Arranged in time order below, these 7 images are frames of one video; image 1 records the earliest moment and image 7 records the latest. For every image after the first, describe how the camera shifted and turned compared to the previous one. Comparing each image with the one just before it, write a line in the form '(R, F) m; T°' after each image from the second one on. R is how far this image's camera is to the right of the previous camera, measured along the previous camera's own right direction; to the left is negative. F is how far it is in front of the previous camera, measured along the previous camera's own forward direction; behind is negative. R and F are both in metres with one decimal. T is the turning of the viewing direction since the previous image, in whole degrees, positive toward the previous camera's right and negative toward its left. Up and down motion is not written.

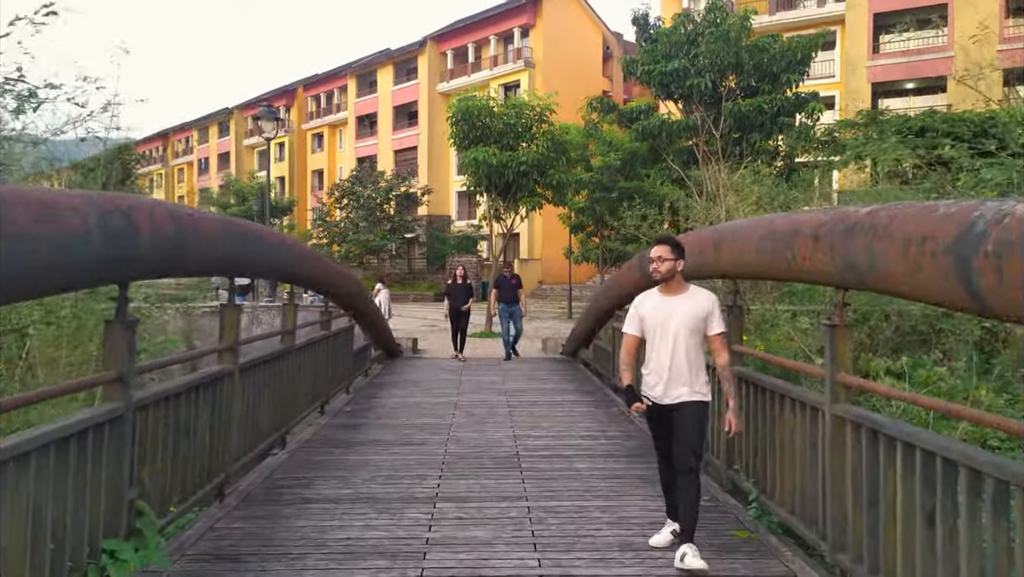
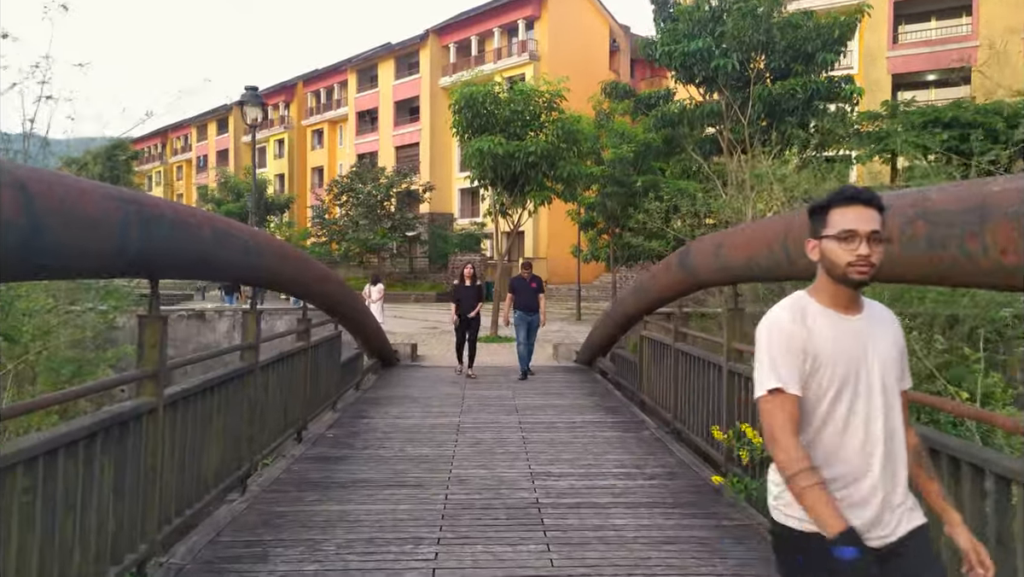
(-0.1, +1.2) m; 0°
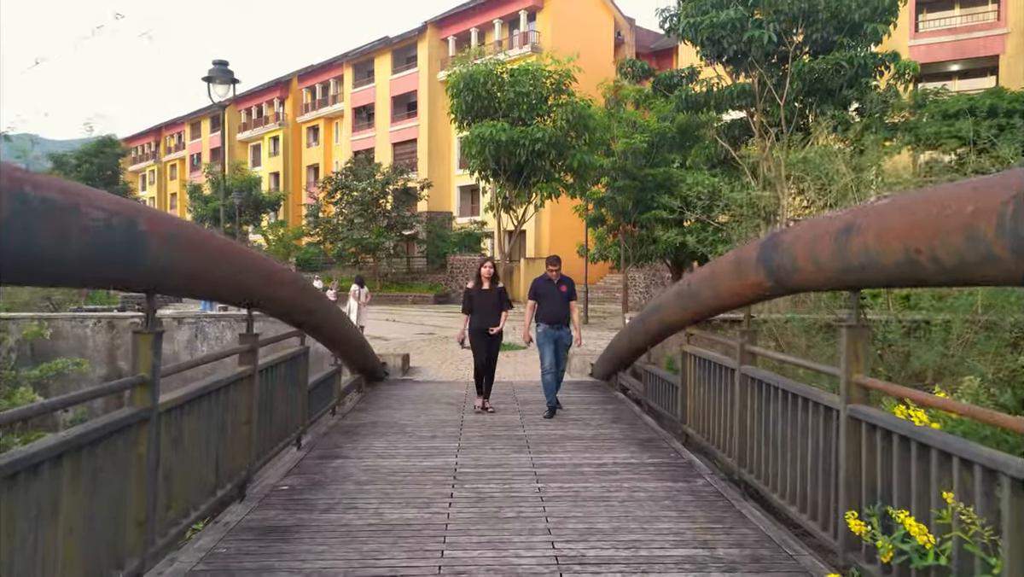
(-0.1, +1.5) m; 0°
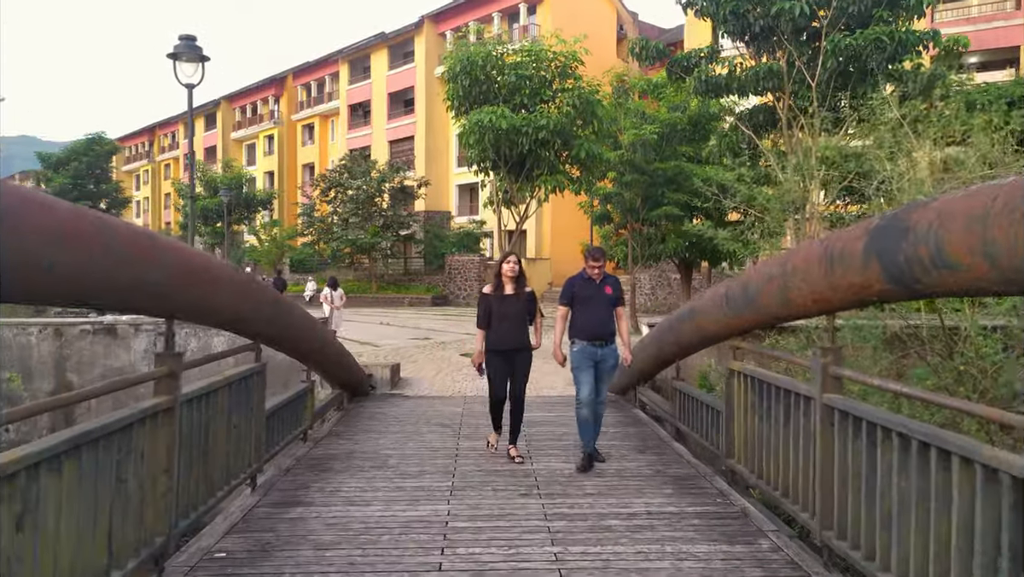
(0.0, +1.1) m; 0°
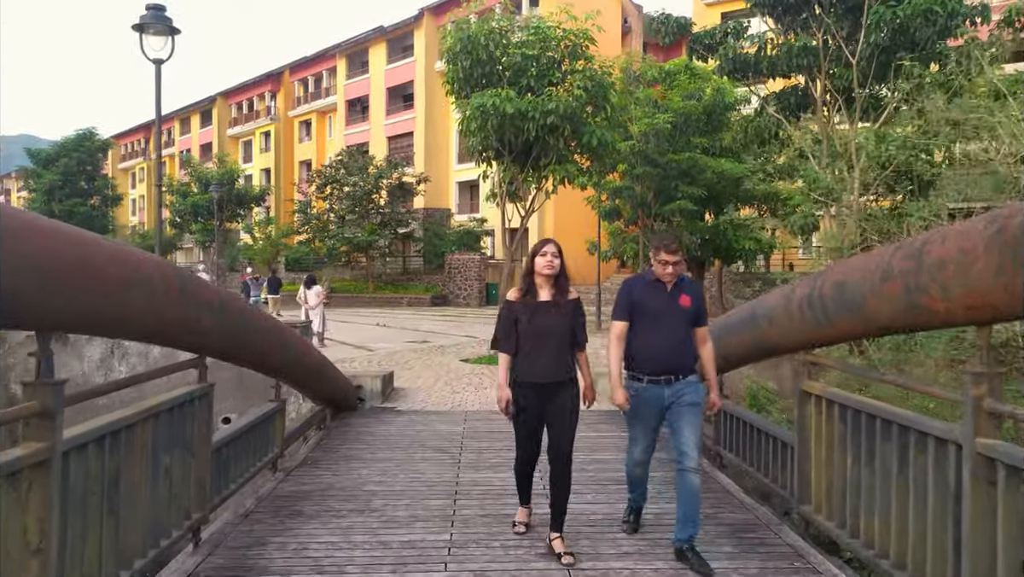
(-0.1, +1.0) m; 0°
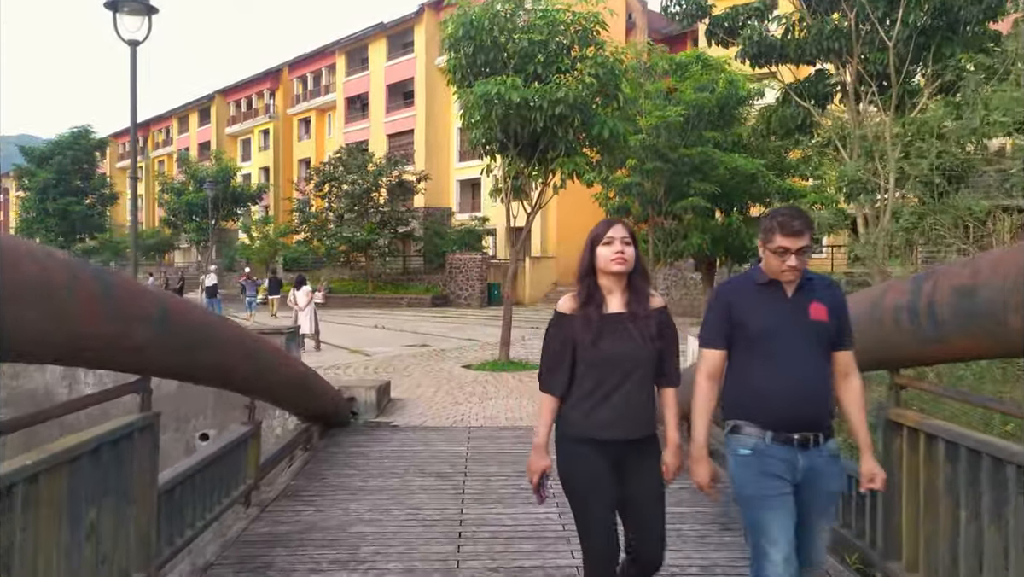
(-0.1, +0.7) m; 0°
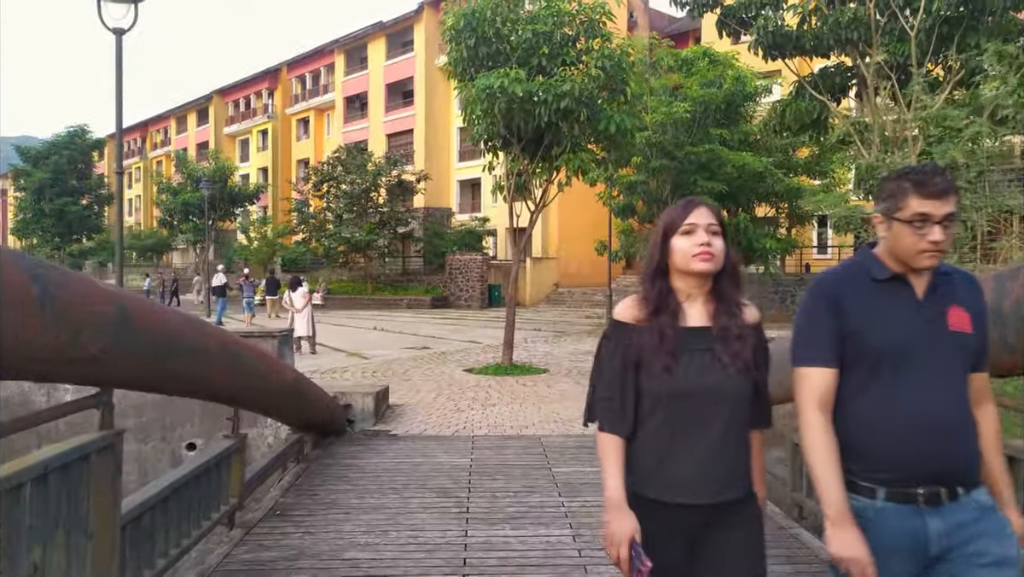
(-0.1, +0.4) m; 0°
